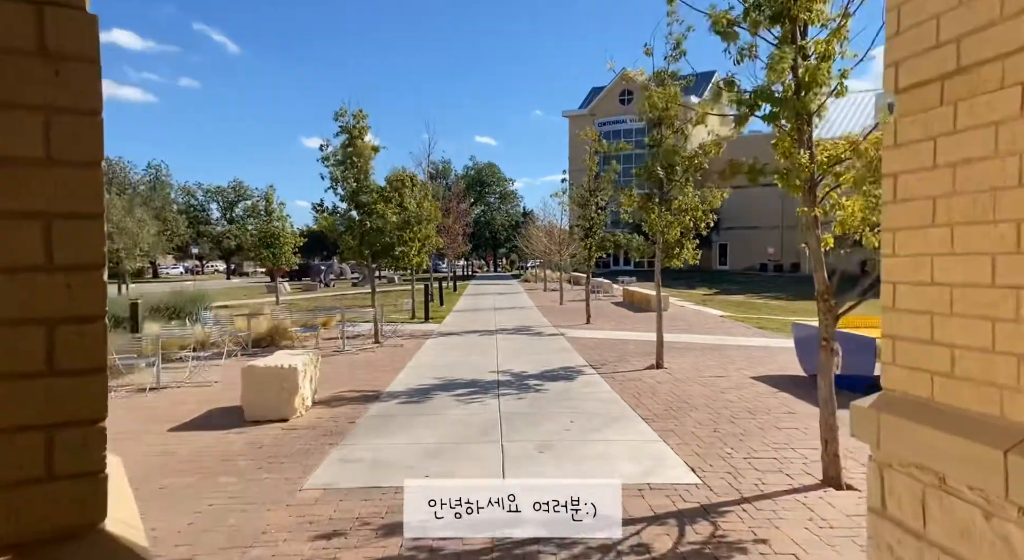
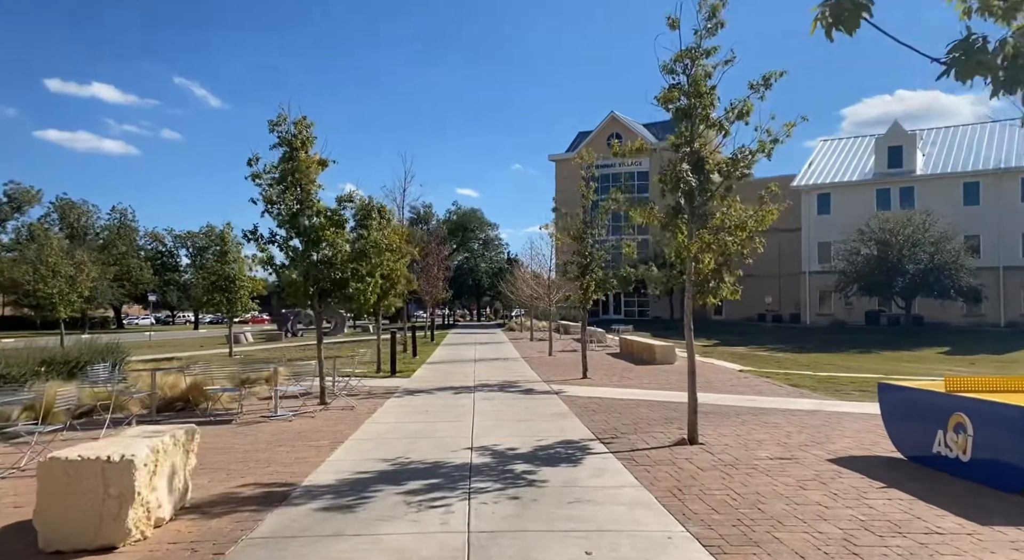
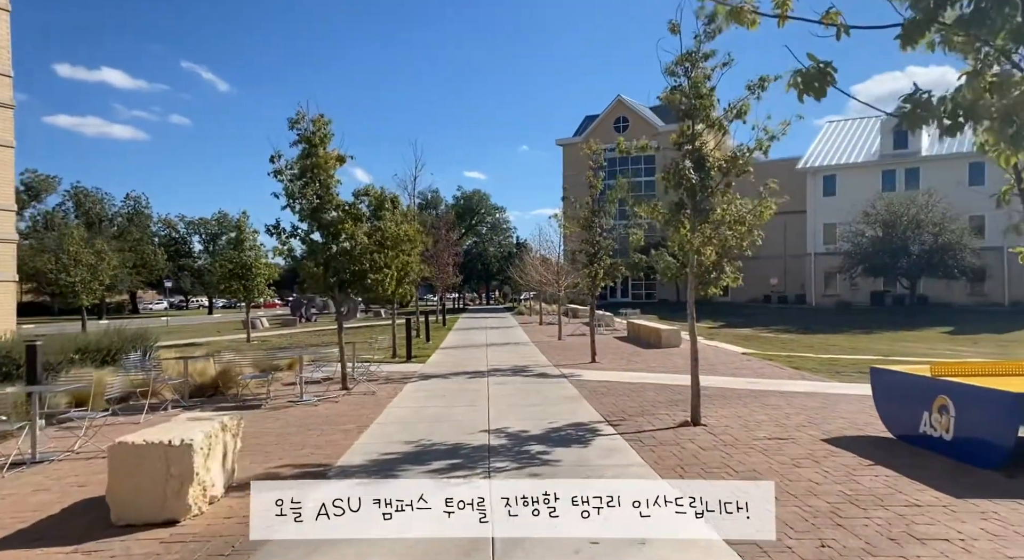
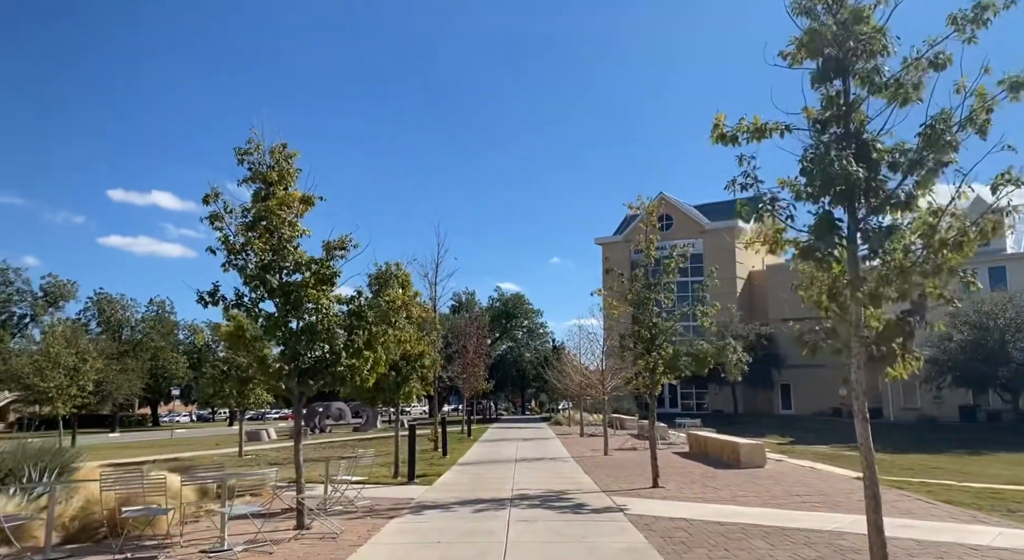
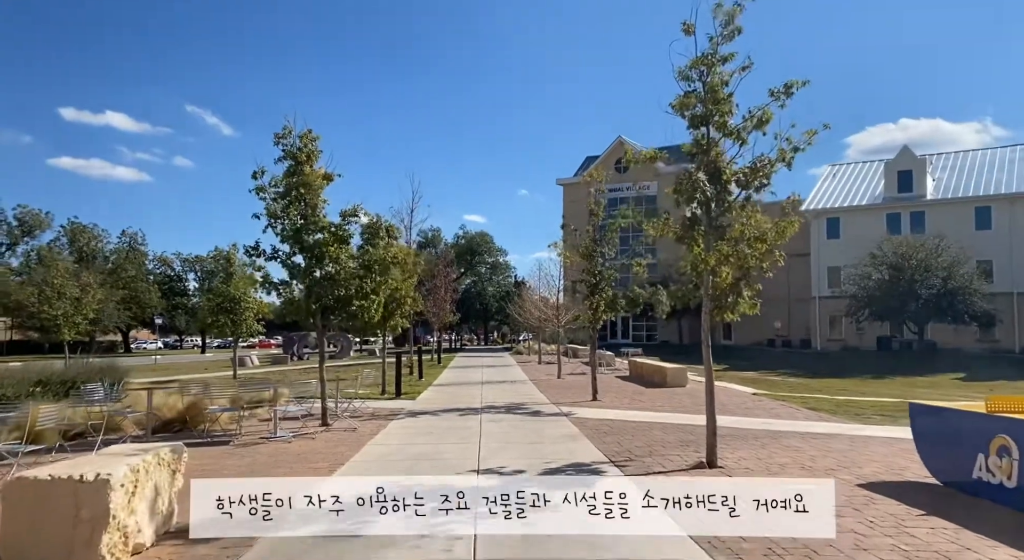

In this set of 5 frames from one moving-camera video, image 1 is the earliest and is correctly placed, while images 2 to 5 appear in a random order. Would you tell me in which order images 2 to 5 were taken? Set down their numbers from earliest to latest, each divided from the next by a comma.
3, 2, 5, 4
